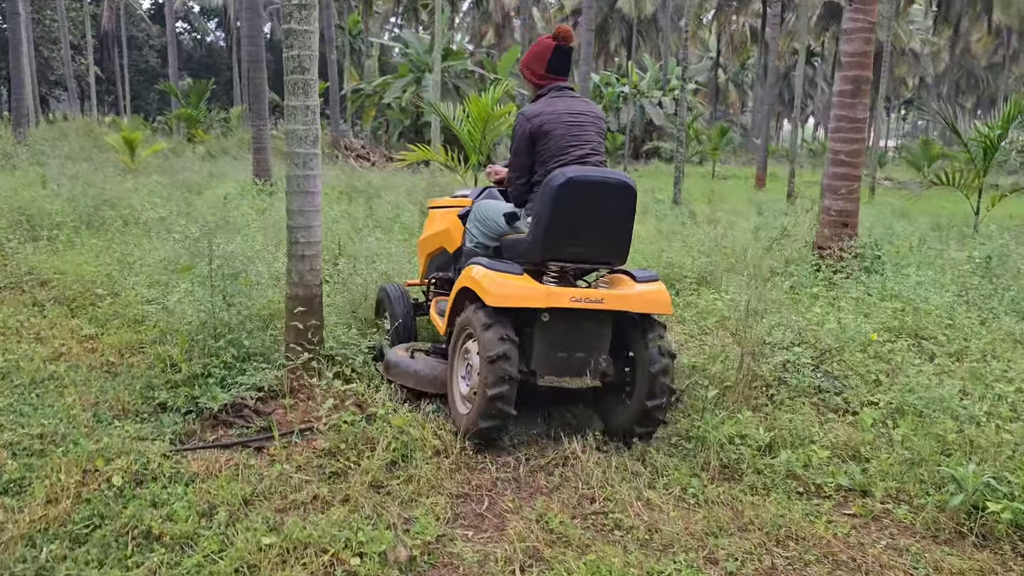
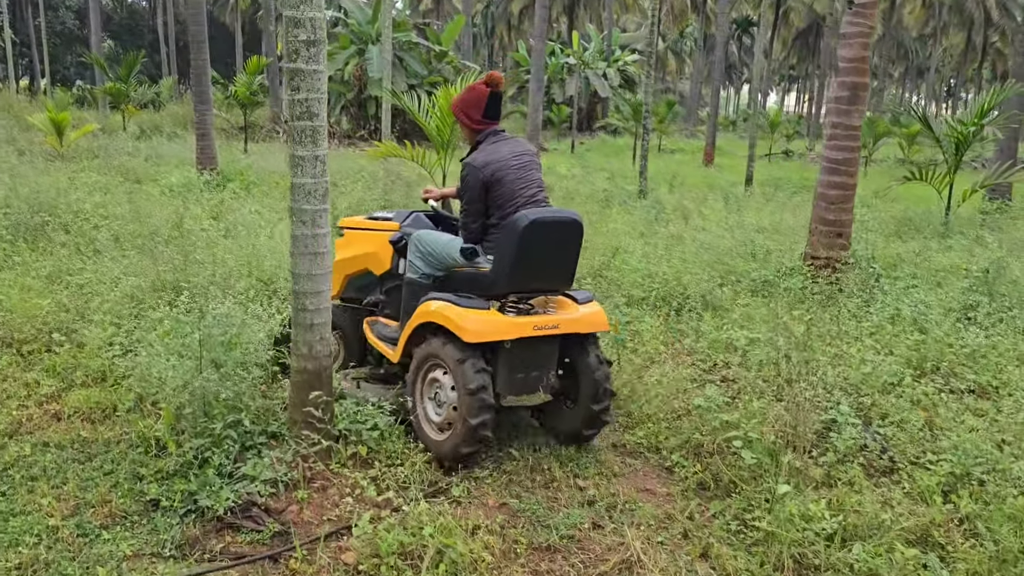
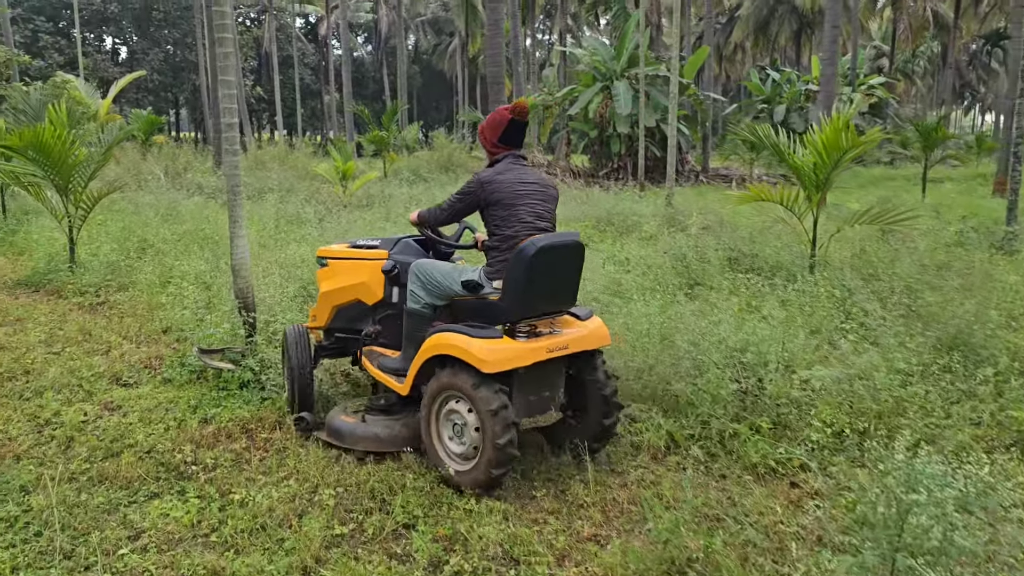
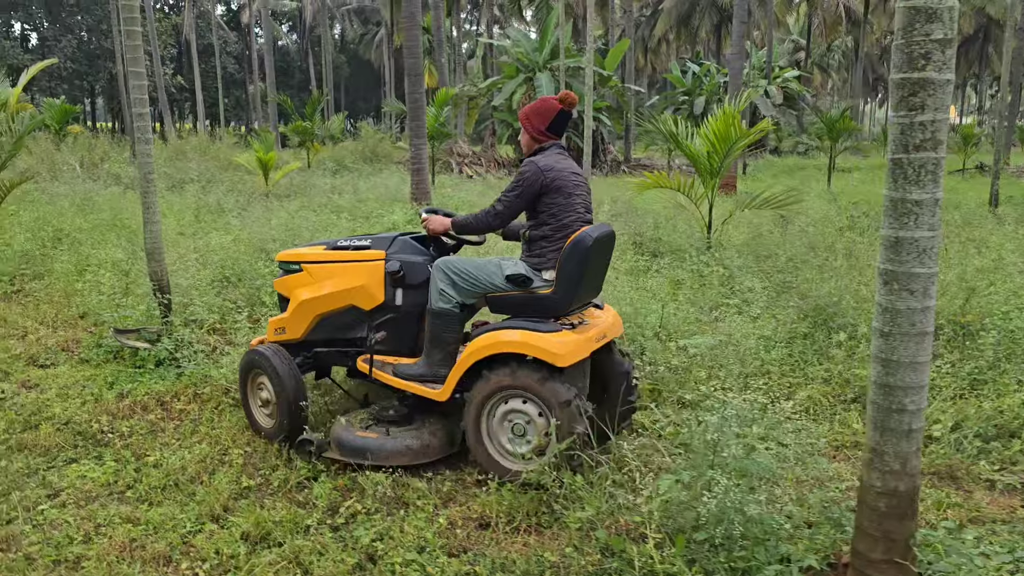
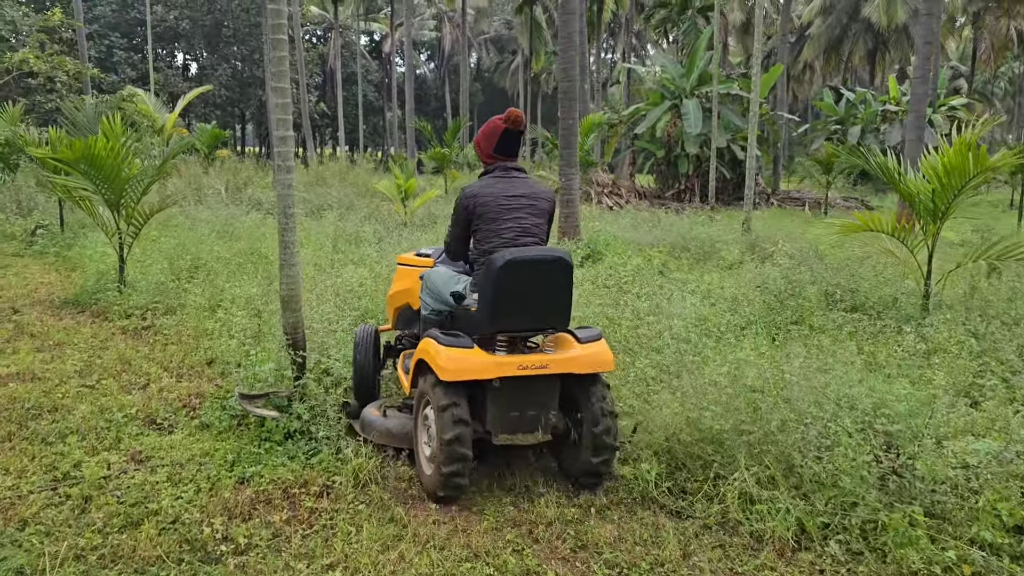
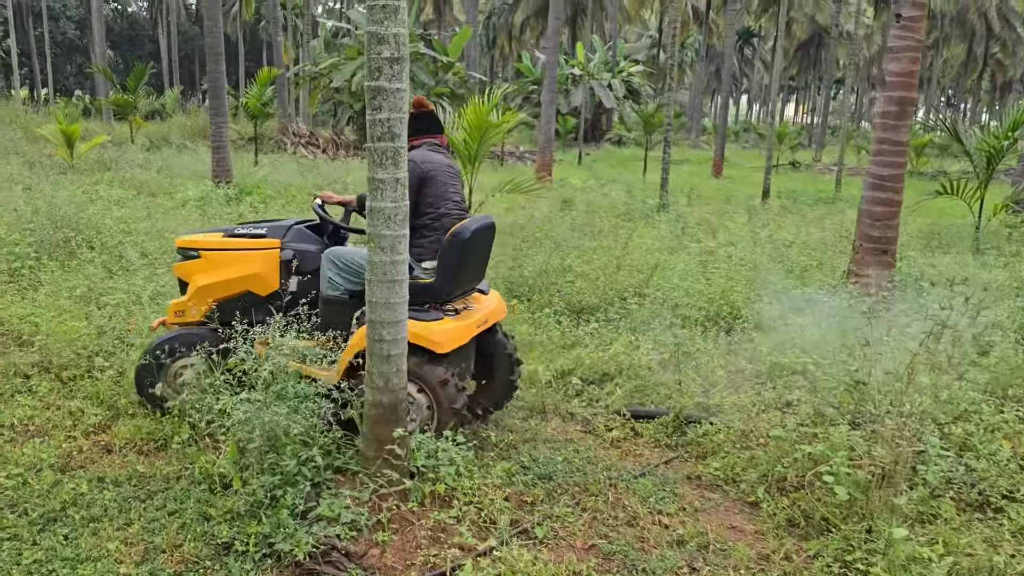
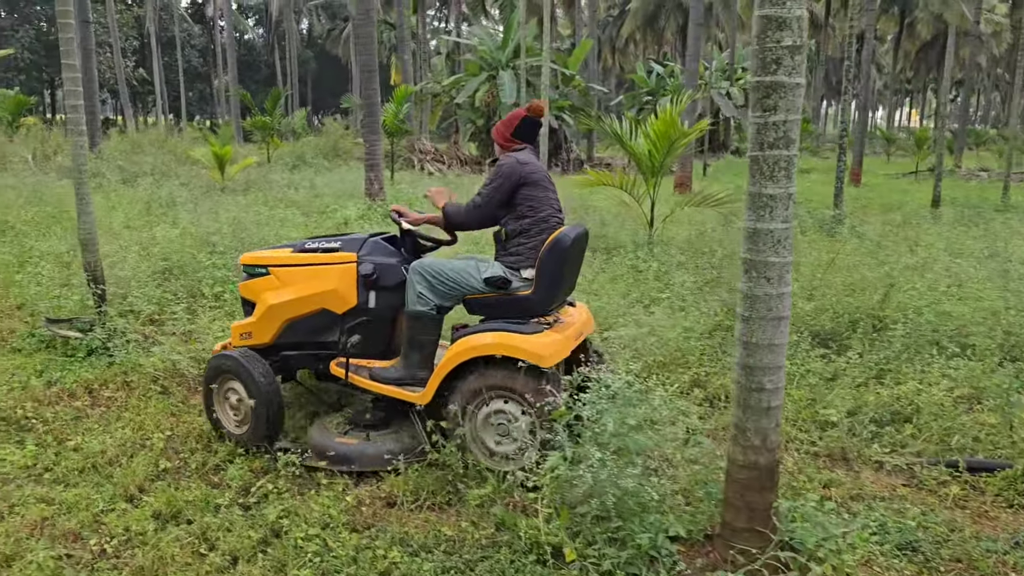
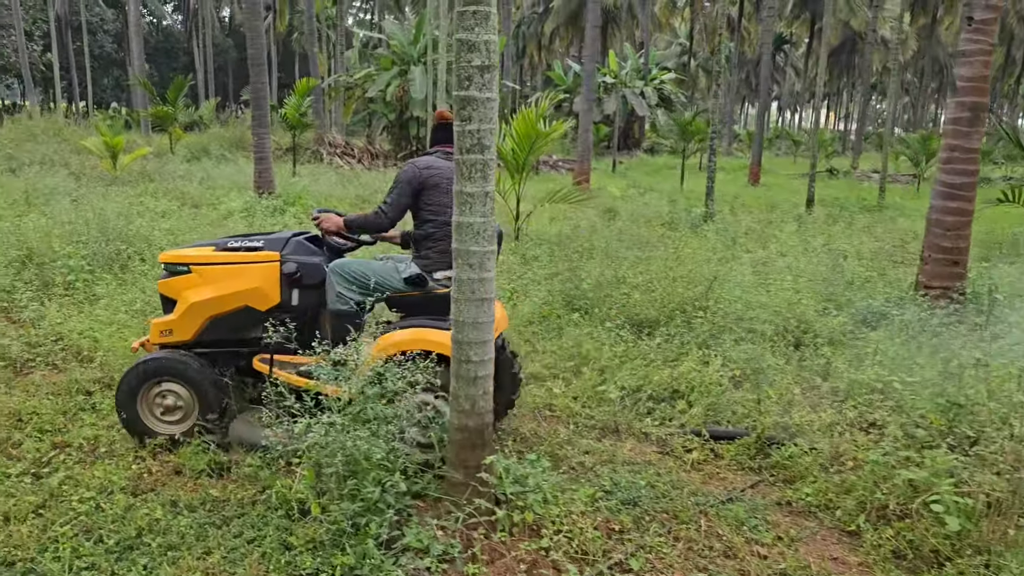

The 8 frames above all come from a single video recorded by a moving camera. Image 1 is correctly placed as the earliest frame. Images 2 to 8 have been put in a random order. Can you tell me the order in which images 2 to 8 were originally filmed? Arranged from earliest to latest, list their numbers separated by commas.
2, 6, 8, 7, 4, 3, 5
